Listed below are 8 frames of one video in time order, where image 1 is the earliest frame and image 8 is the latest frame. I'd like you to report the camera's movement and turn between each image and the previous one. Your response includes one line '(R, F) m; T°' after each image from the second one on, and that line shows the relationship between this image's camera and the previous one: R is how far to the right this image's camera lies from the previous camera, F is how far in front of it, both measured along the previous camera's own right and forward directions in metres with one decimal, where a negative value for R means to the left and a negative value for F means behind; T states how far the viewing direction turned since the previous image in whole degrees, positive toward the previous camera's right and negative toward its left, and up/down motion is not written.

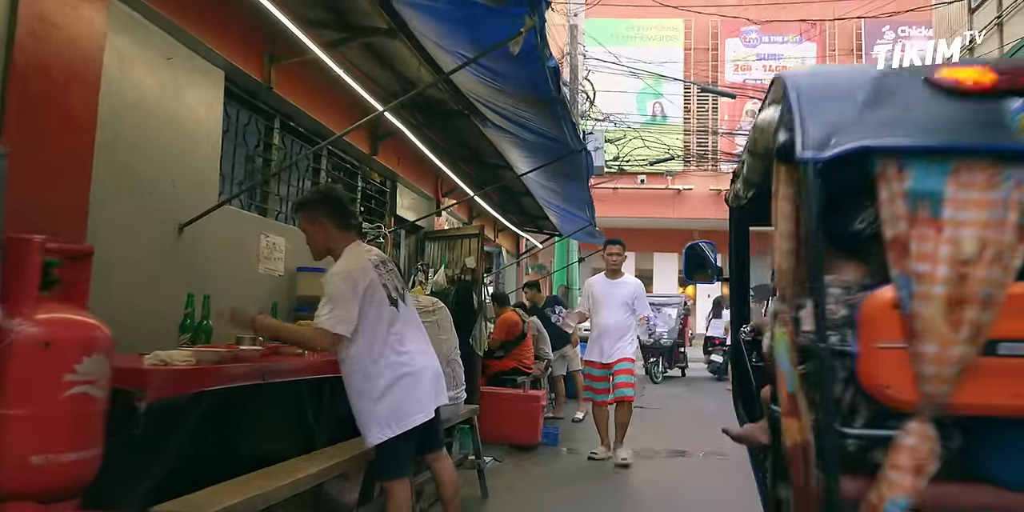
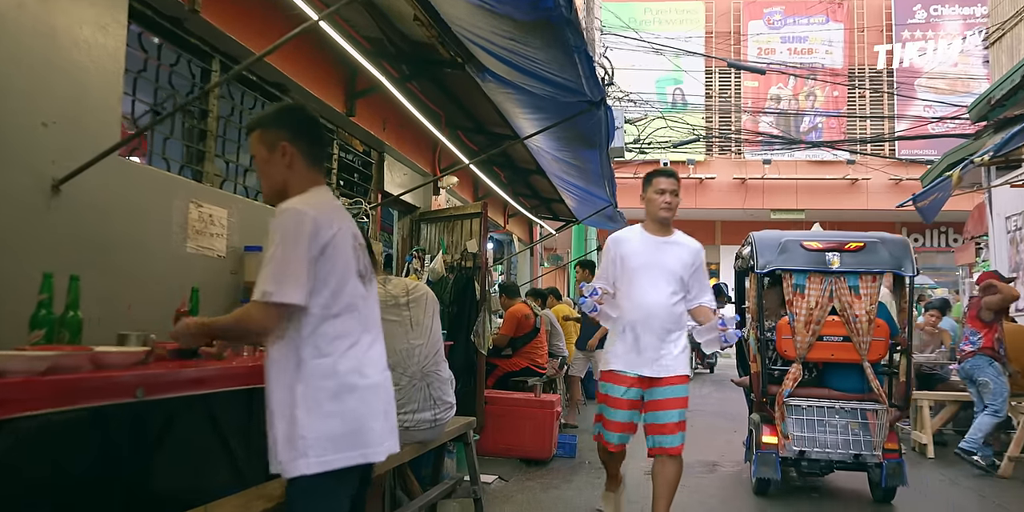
(+0.1, +1.0) m; -1°
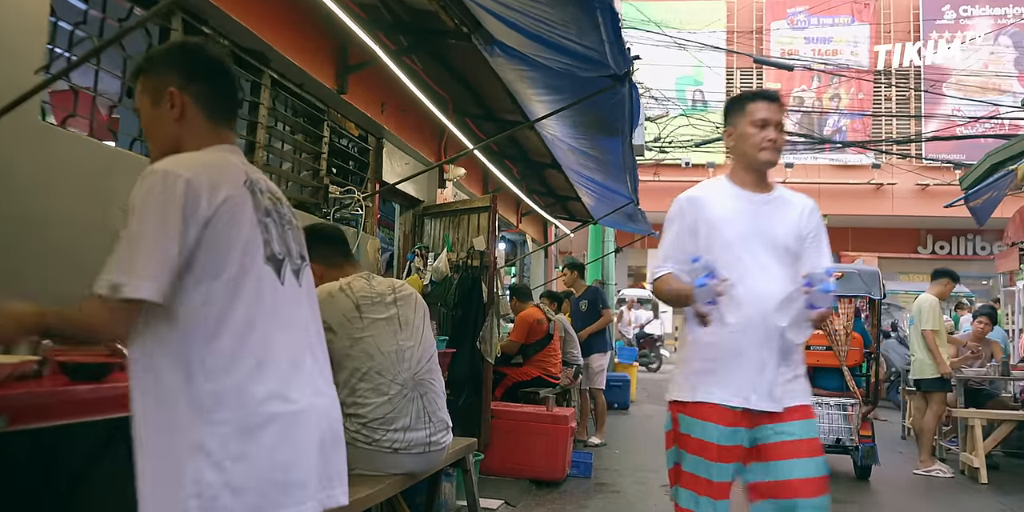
(0.0, +0.6) m; -1°
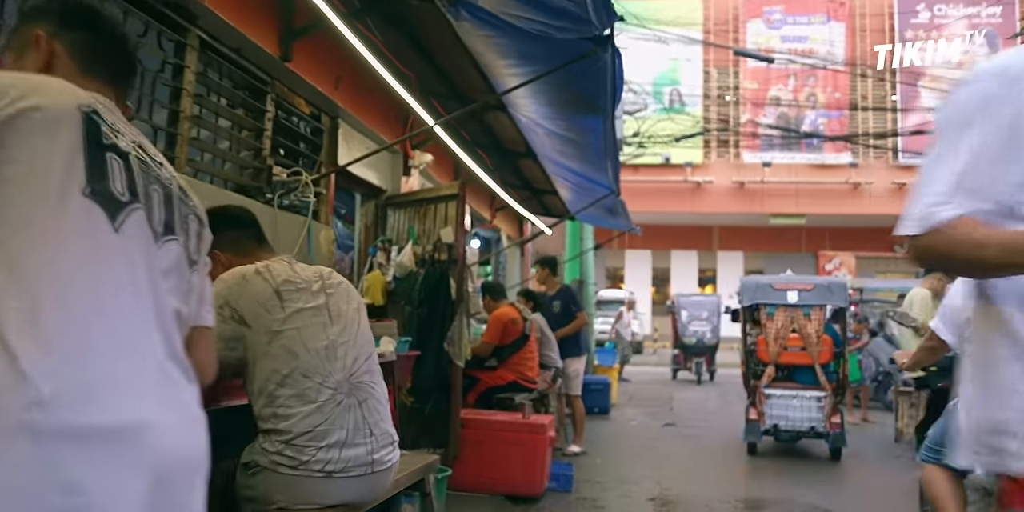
(0.0, +0.5) m; +2°
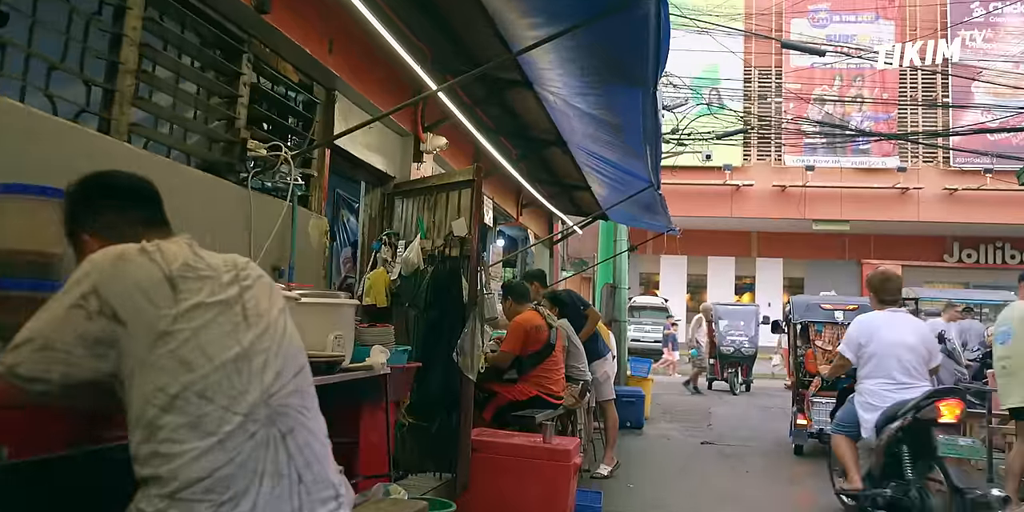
(+0.1, +0.7) m; -2°
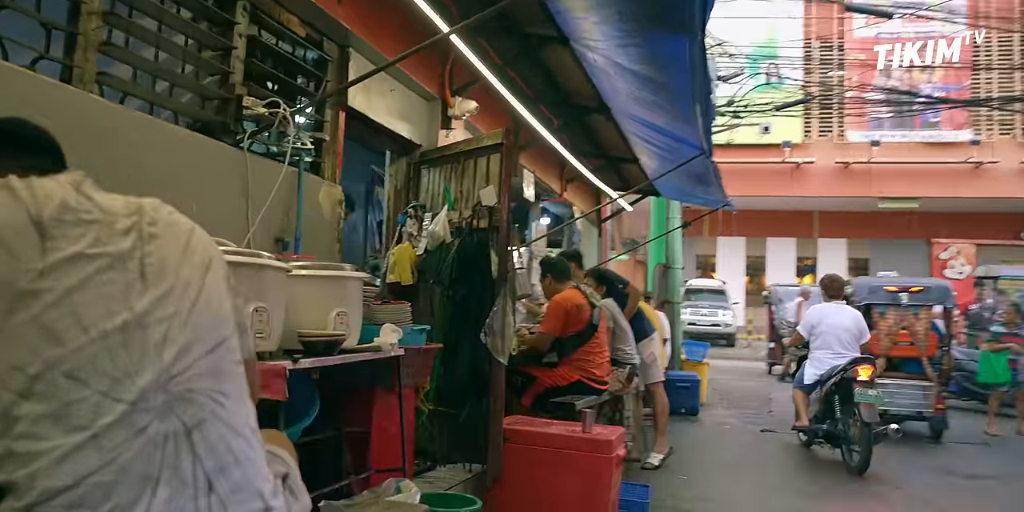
(+0.1, +0.4) m; -4°
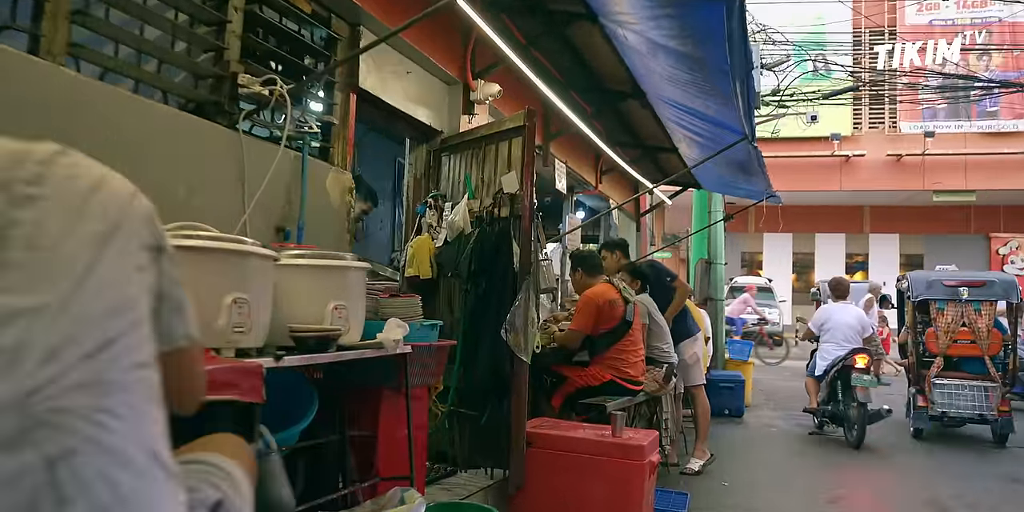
(+0.1, +0.3) m; -3°
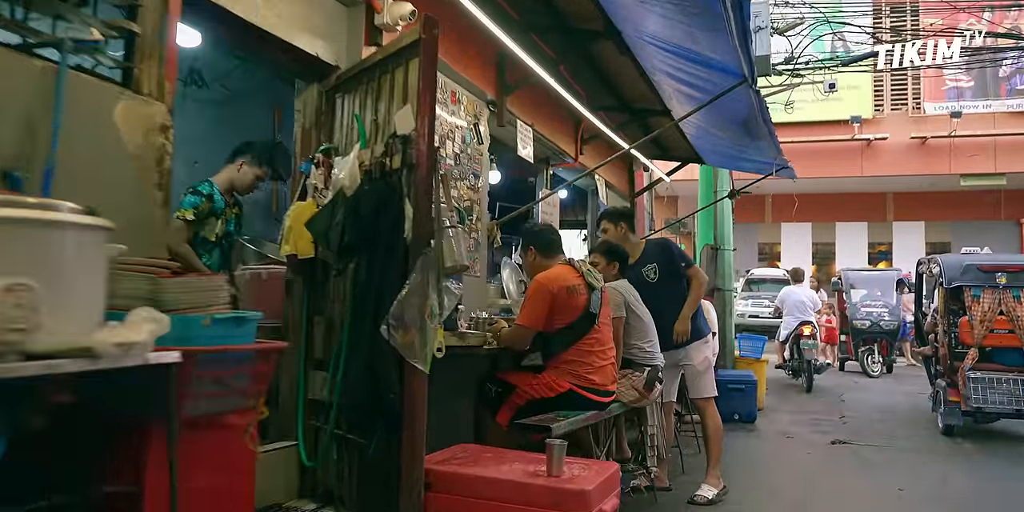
(+0.4, +1.1) m; -1°
